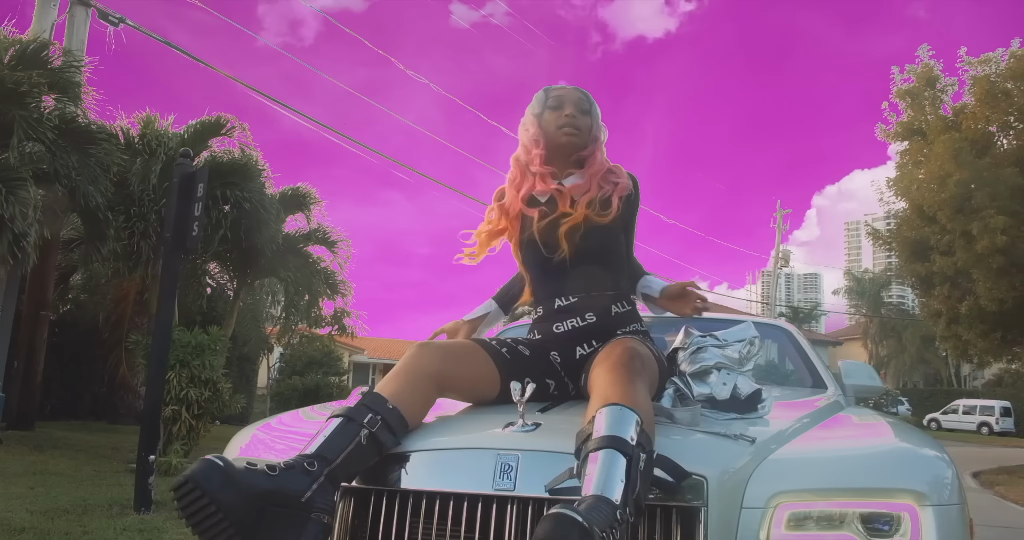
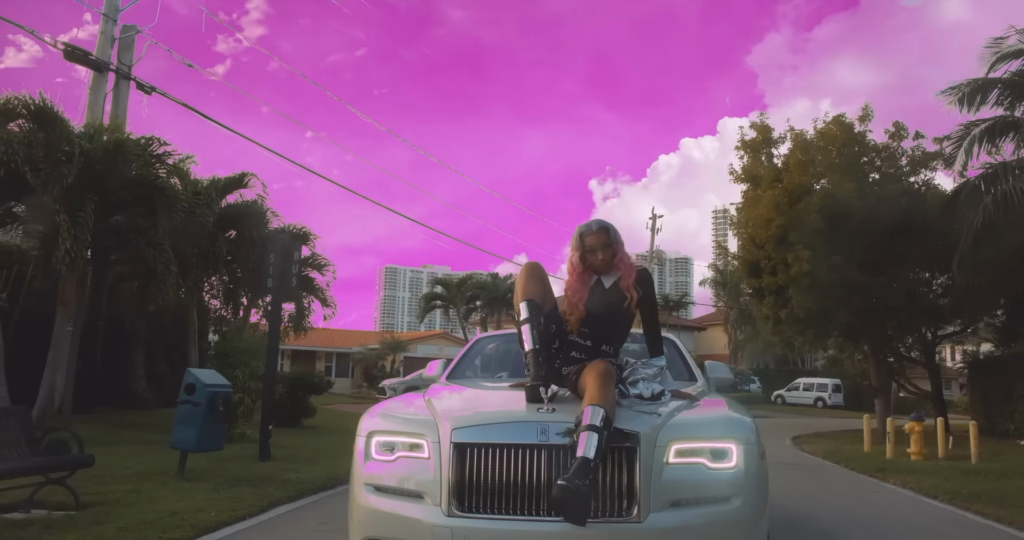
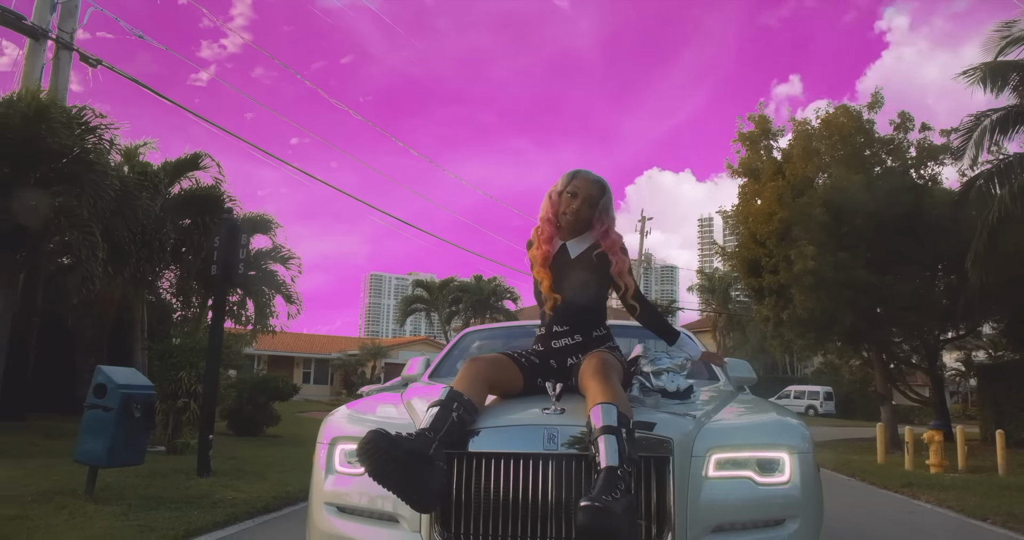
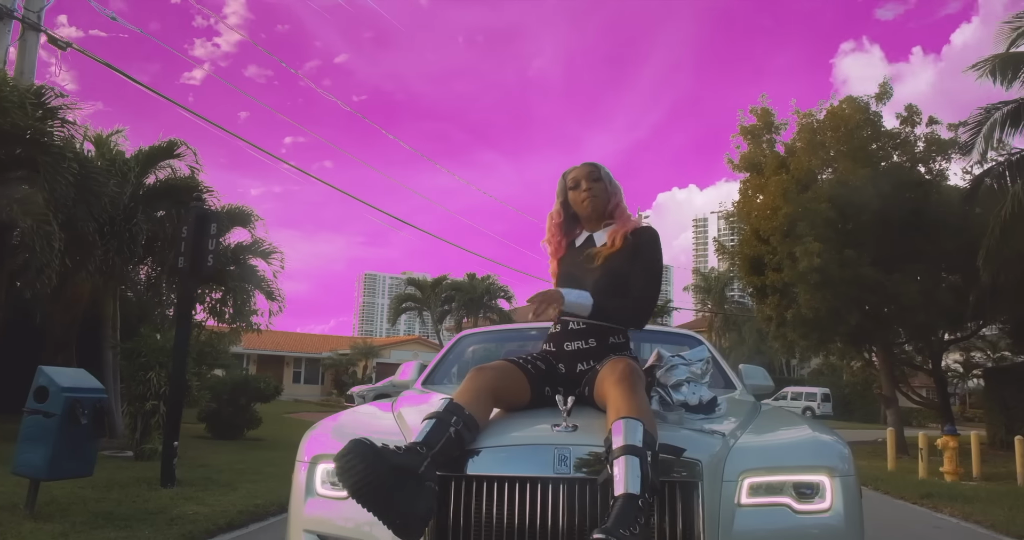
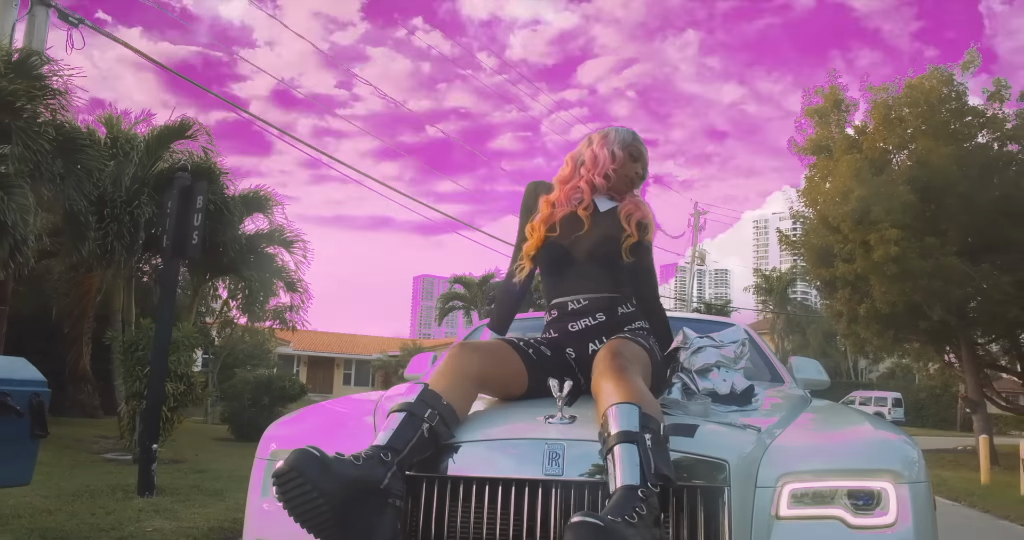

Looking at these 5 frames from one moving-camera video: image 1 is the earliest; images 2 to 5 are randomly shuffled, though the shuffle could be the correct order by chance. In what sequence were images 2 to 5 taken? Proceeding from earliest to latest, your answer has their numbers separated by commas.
5, 4, 3, 2
